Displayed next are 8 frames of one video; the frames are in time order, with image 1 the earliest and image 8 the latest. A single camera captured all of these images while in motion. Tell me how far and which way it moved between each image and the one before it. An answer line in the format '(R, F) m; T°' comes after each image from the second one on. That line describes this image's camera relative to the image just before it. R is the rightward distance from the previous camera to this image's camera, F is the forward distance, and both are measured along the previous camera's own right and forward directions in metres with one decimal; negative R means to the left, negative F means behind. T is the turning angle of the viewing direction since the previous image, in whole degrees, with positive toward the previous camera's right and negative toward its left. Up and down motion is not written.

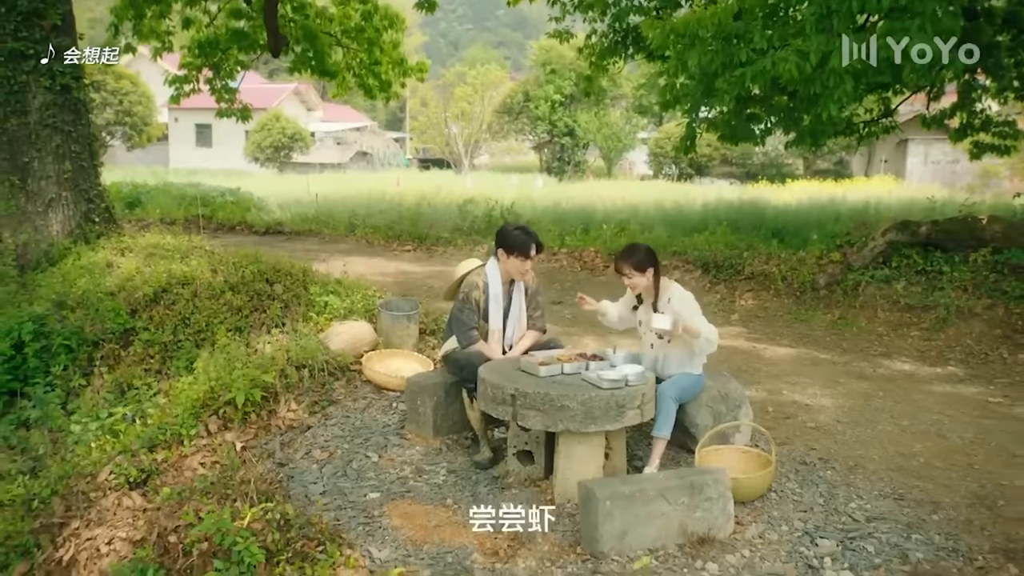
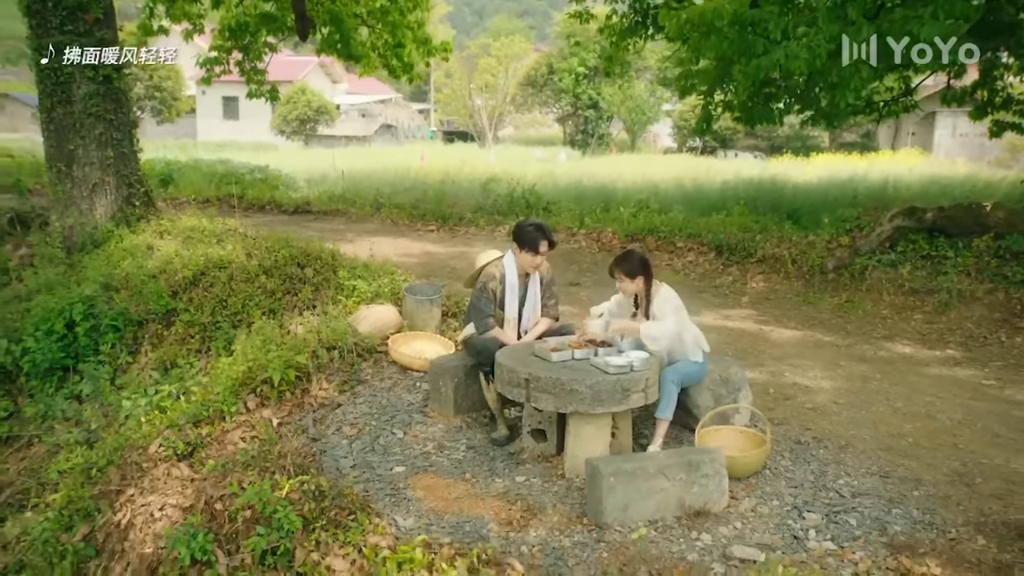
(+0.1, -0.3) m; -2°
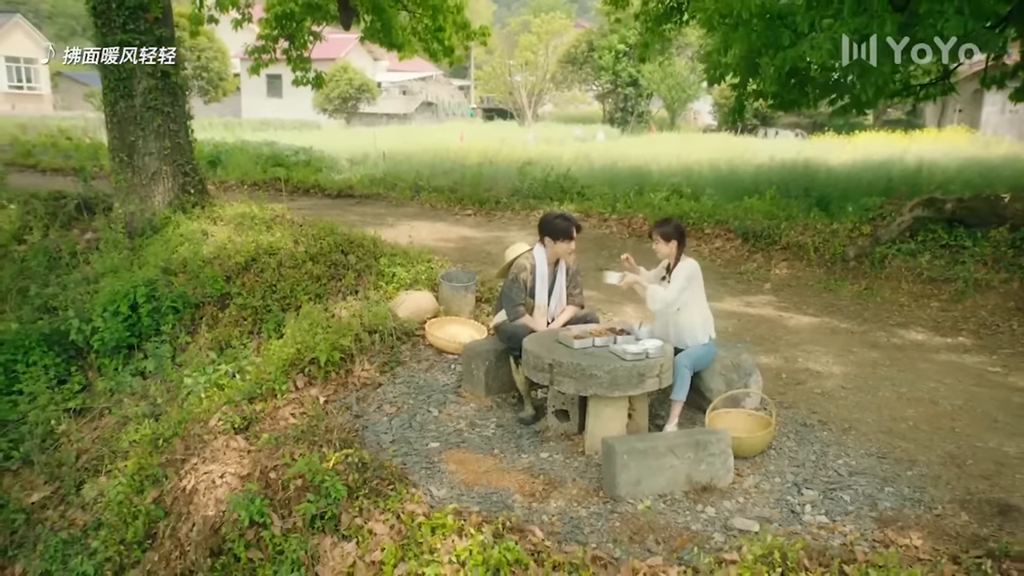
(+0.1, -0.4) m; -3°
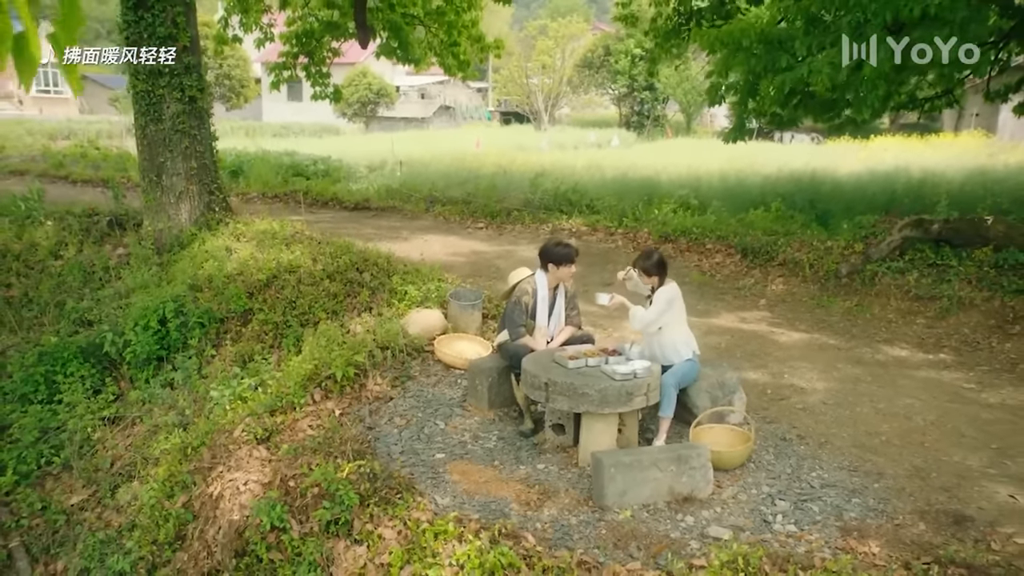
(+0.1, -0.4) m; -1°
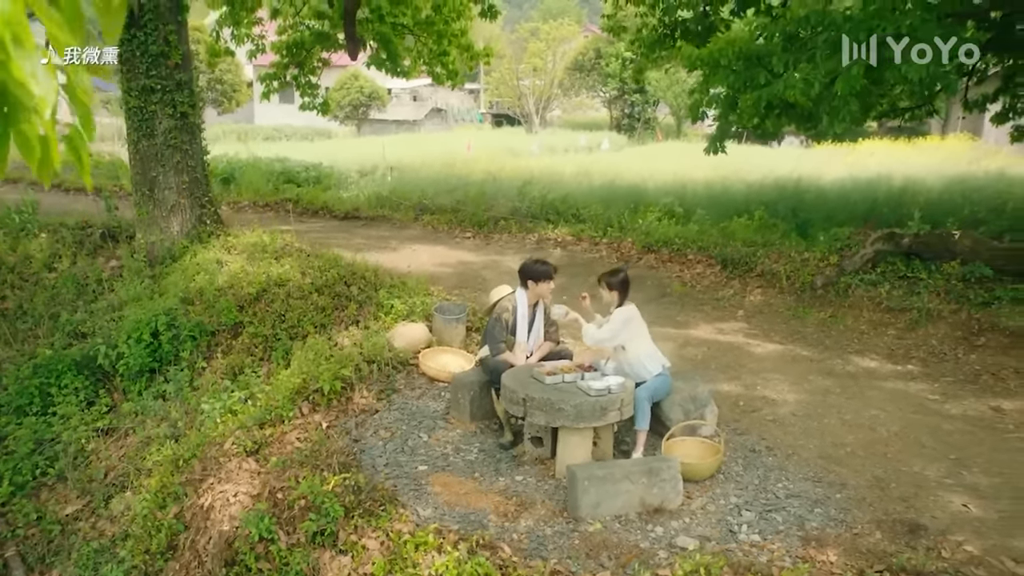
(+0.1, -0.2) m; 0°
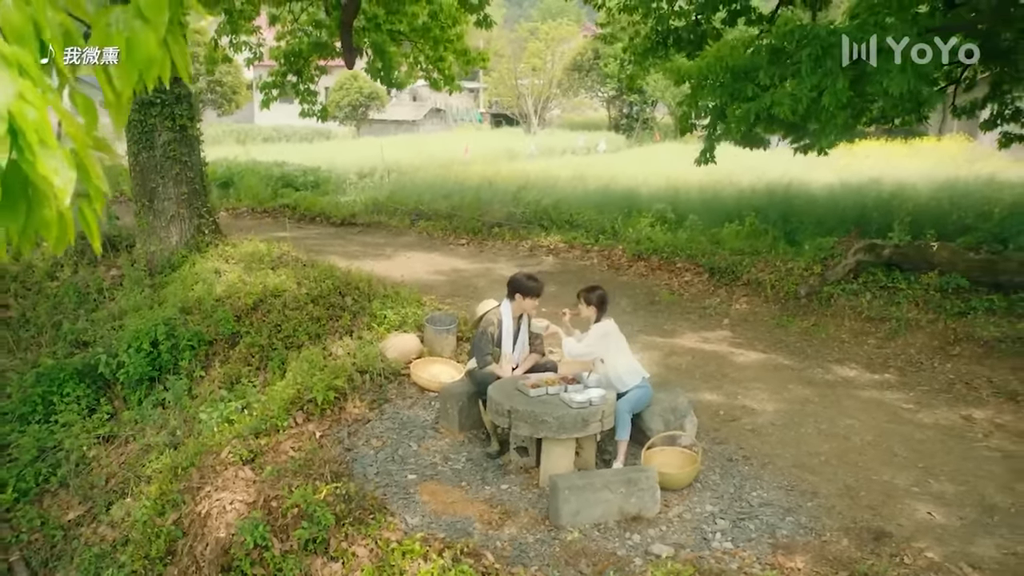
(+0.1, -0.2) m; 0°
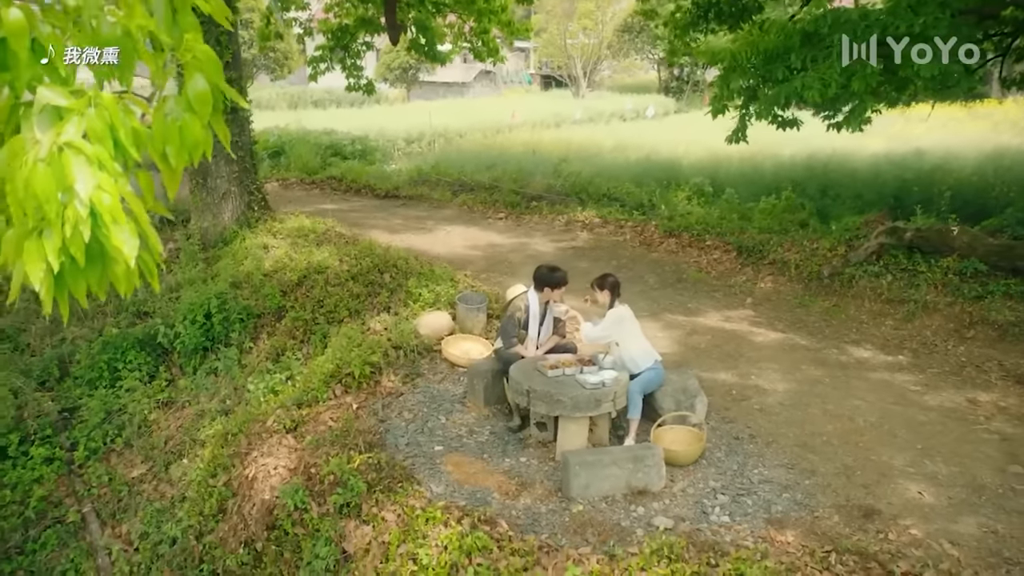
(+0.2, -0.4) m; -4°
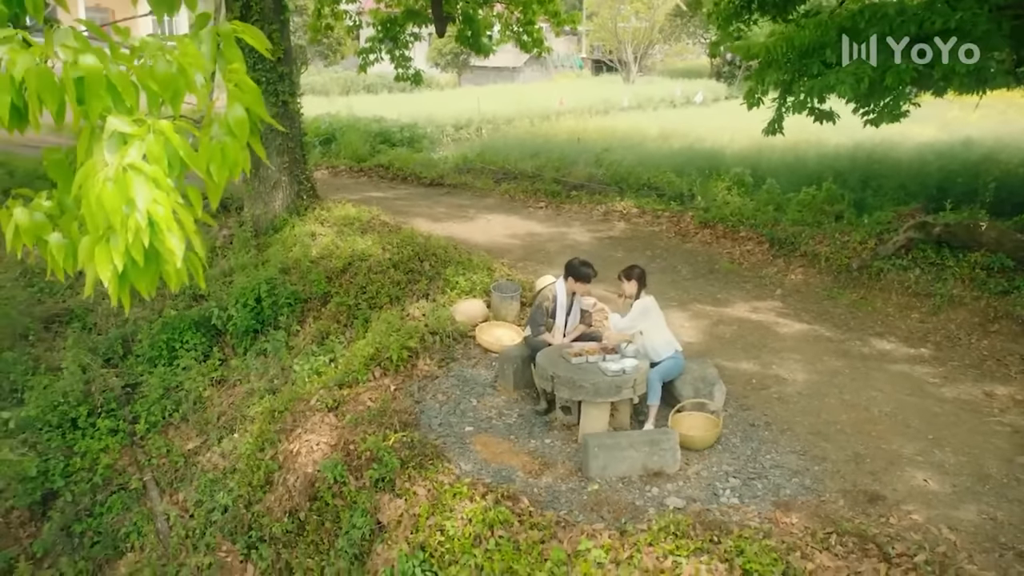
(+0.2, -0.3) m; -4°
